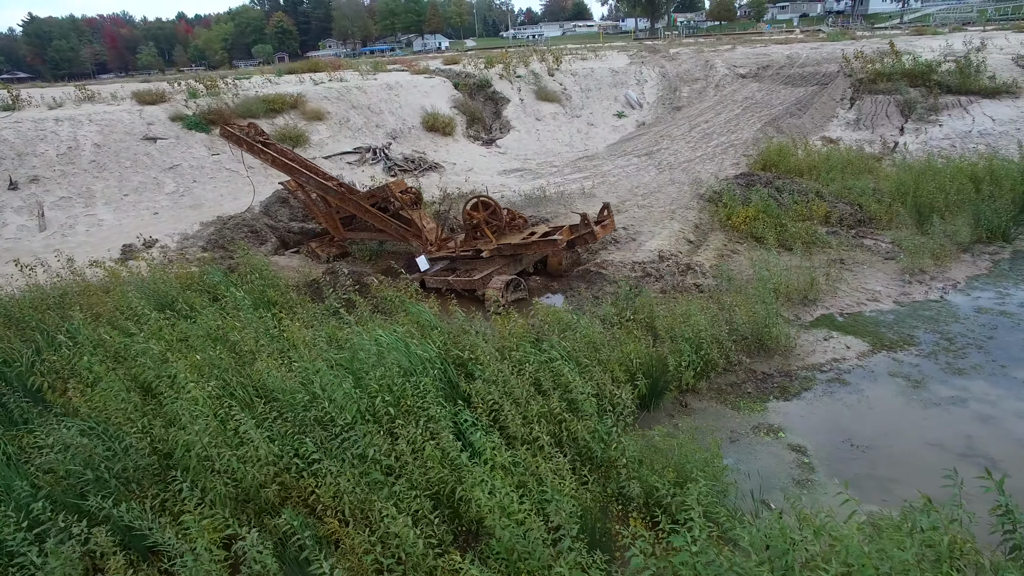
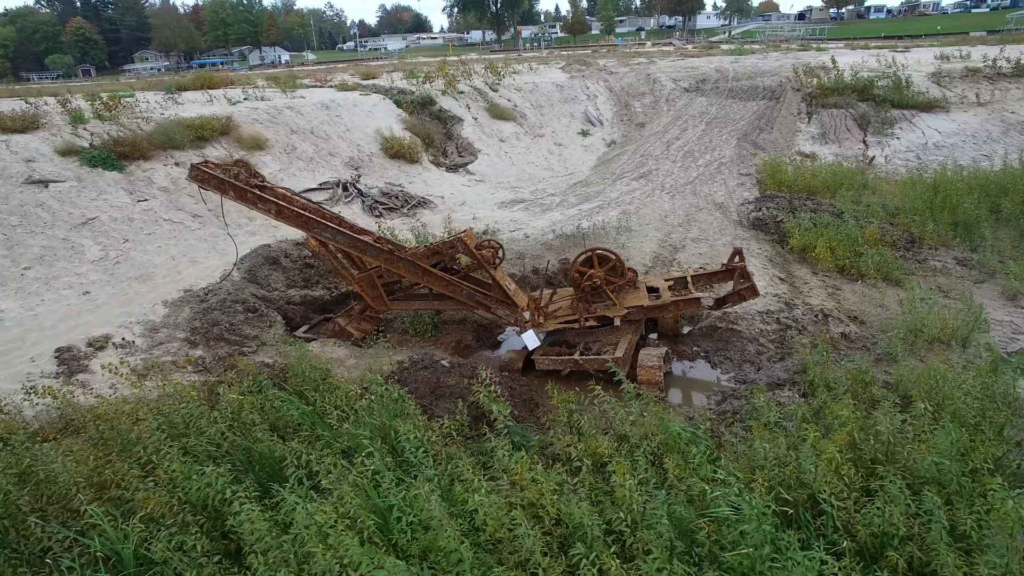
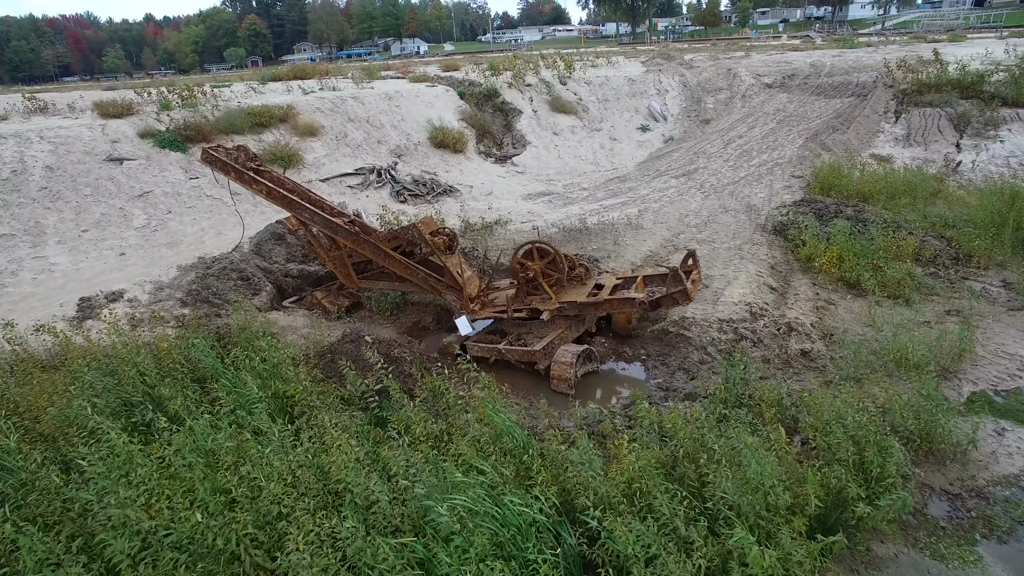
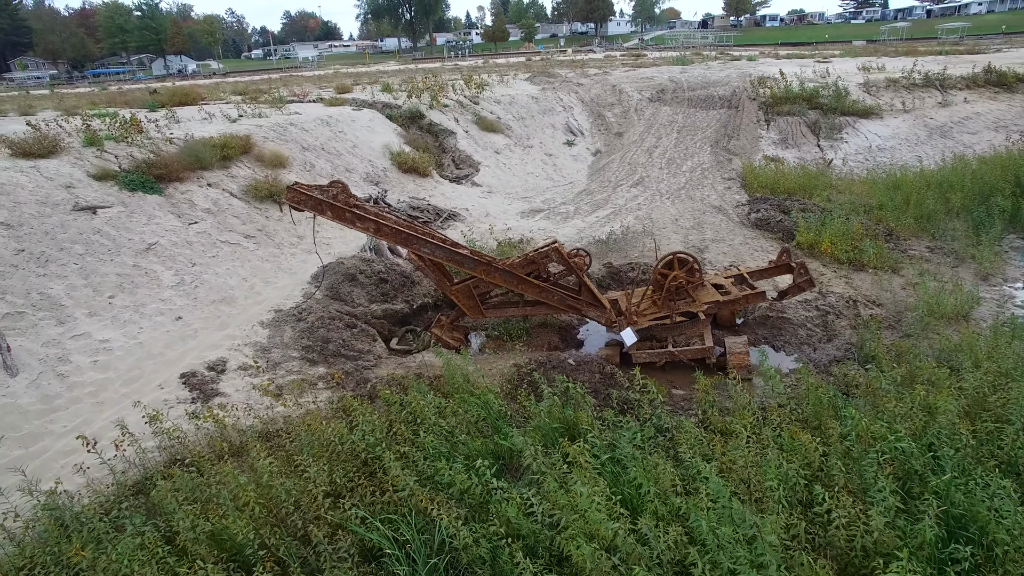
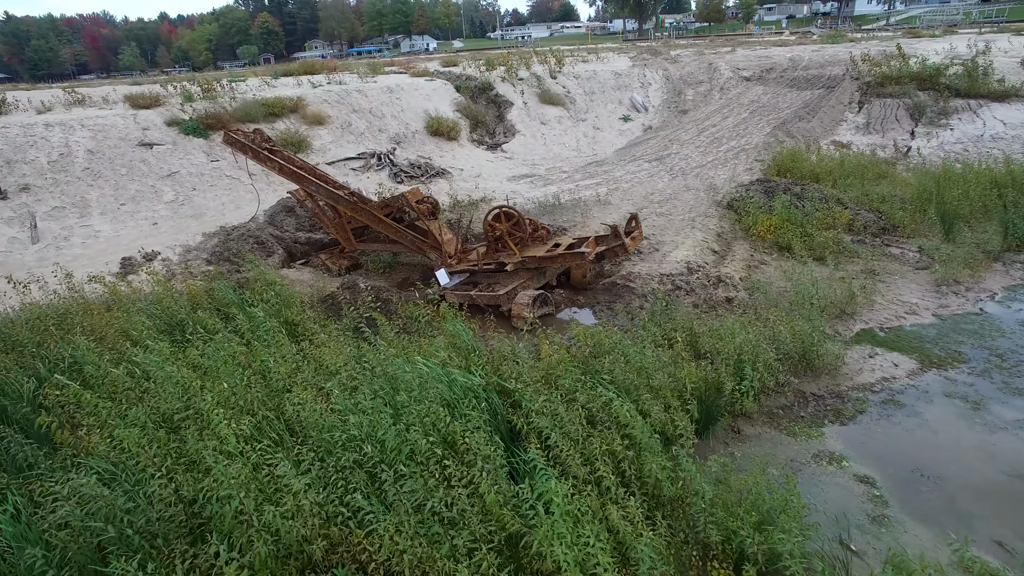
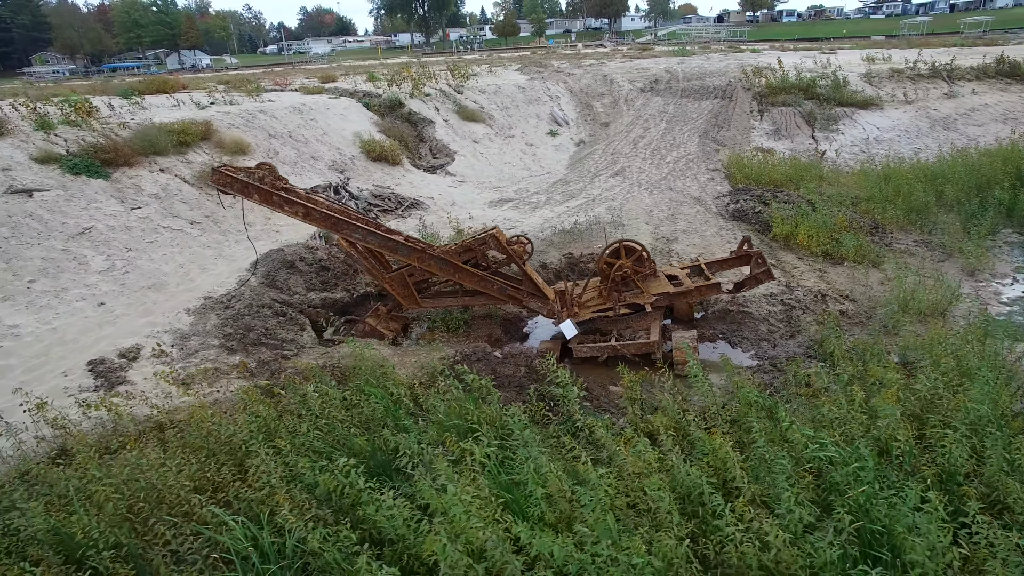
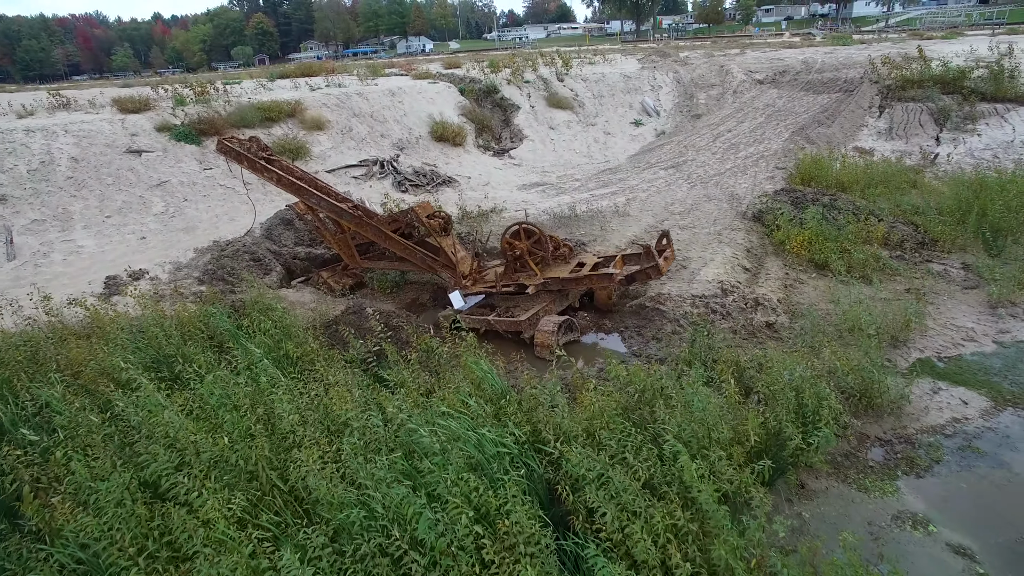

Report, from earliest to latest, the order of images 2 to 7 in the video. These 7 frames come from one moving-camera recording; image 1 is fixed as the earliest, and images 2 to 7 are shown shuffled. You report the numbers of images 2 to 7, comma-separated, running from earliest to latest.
5, 7, 3, 2, 6, 4
